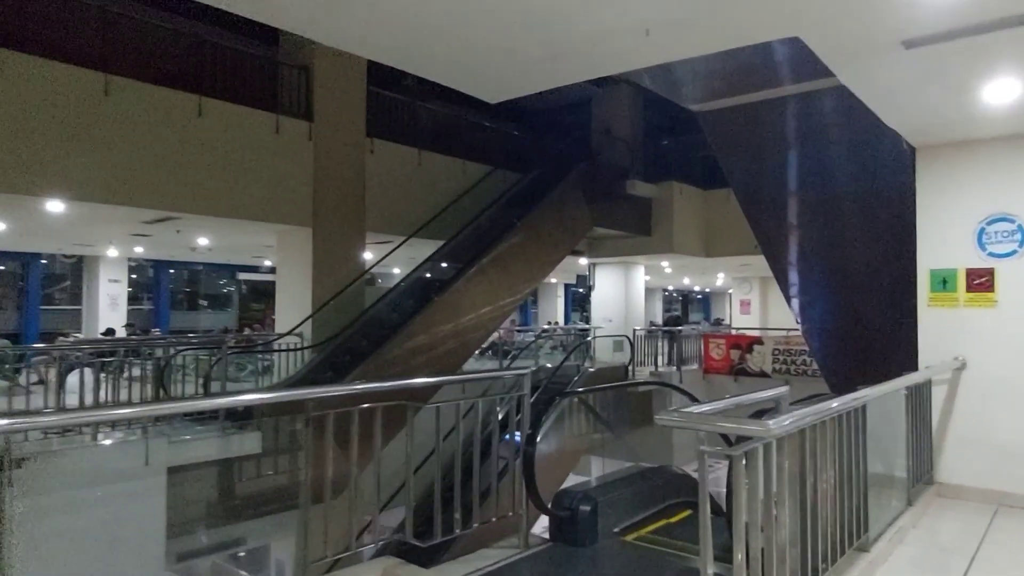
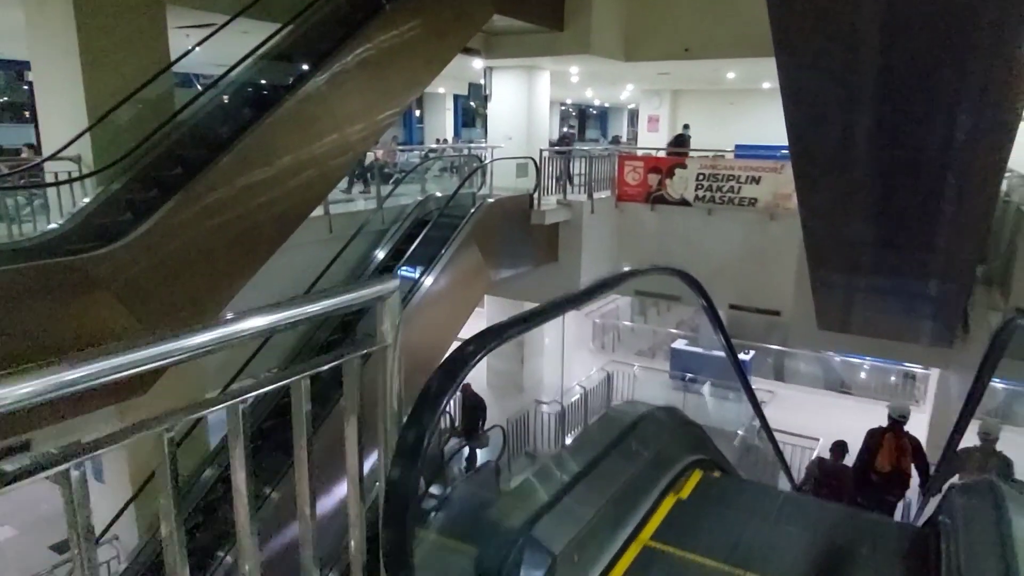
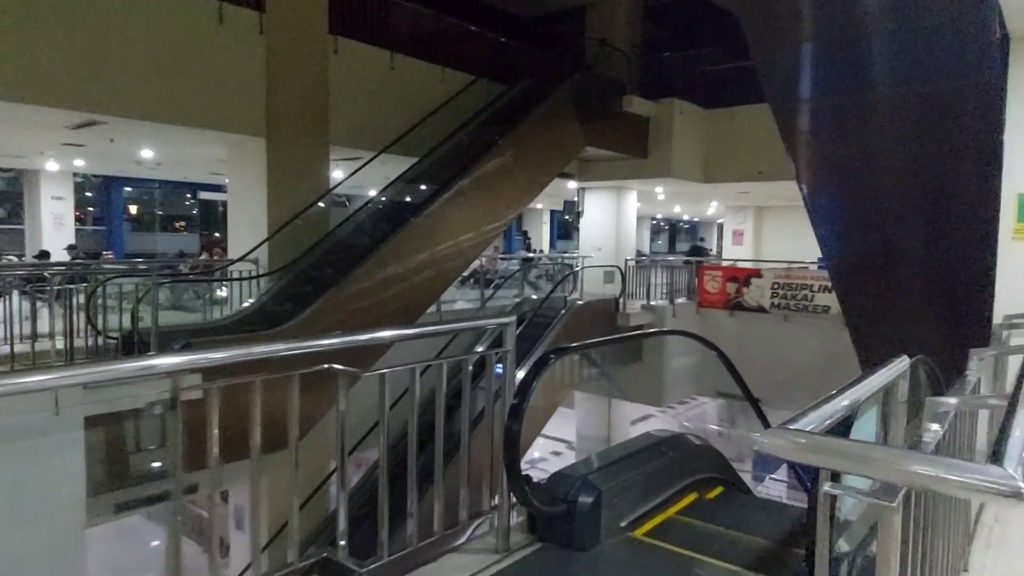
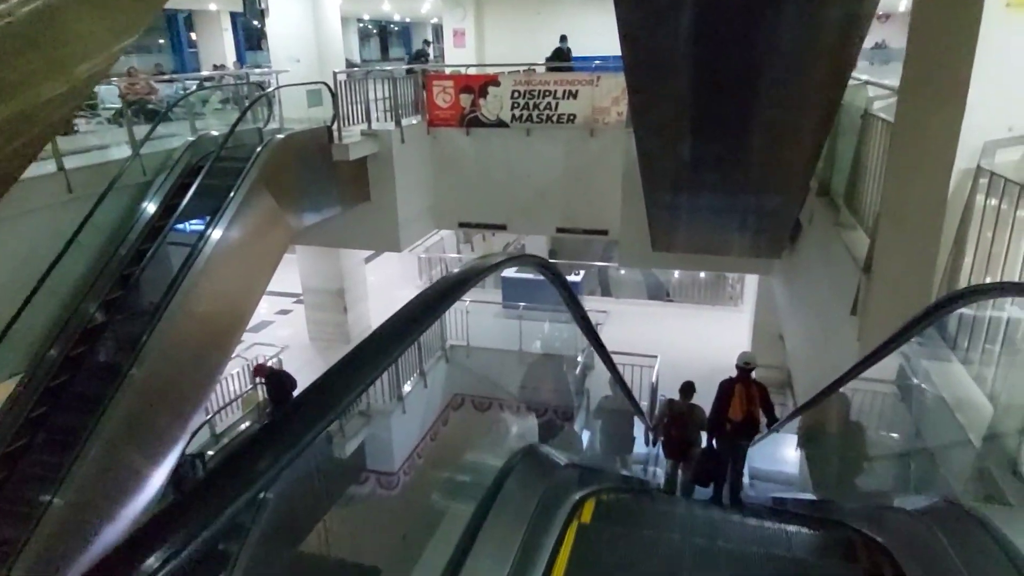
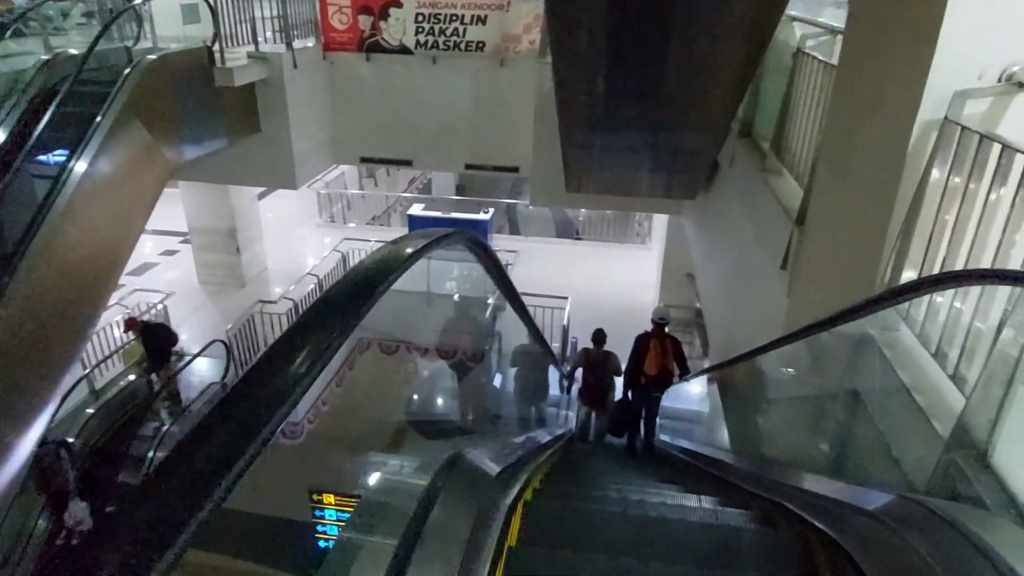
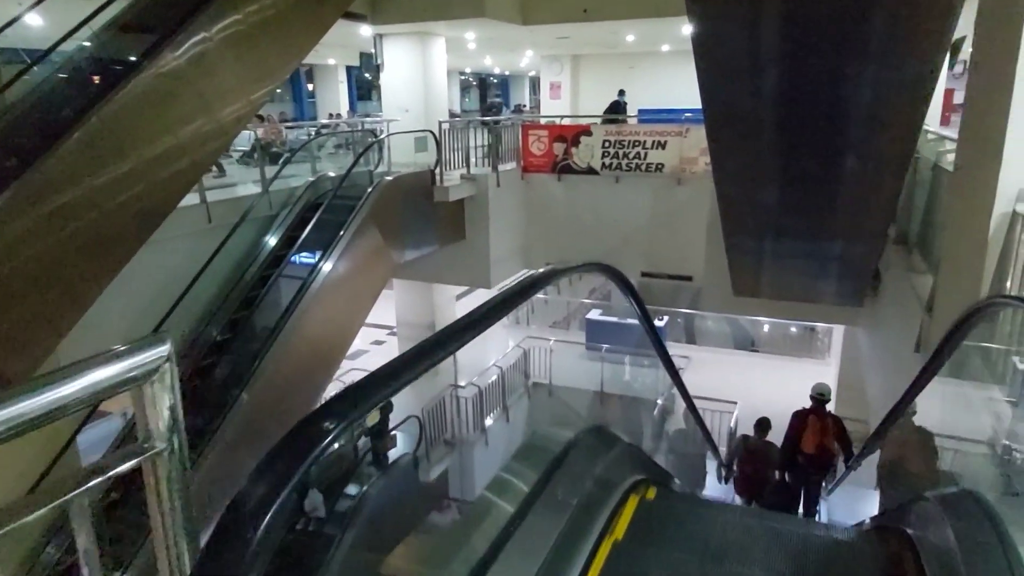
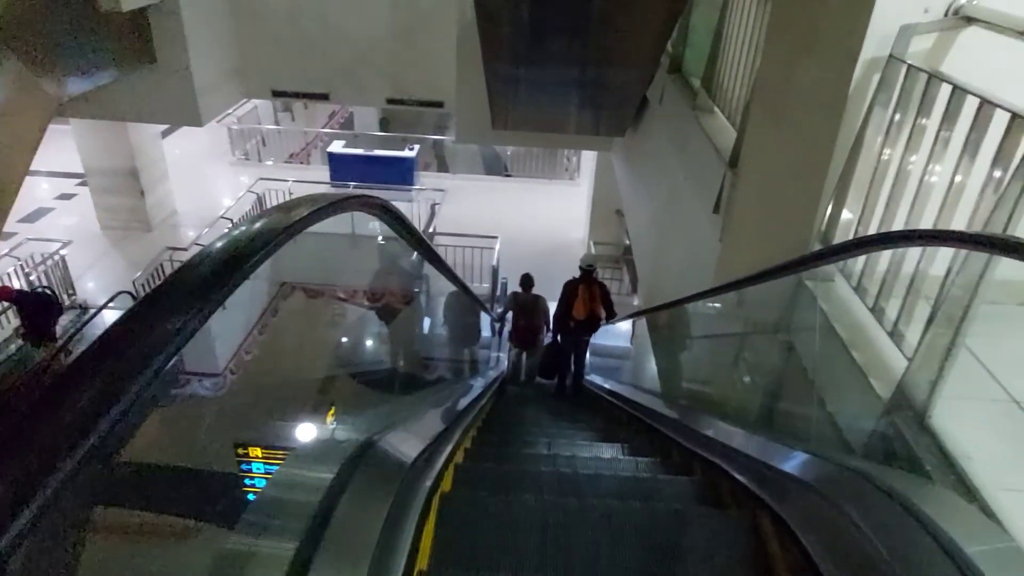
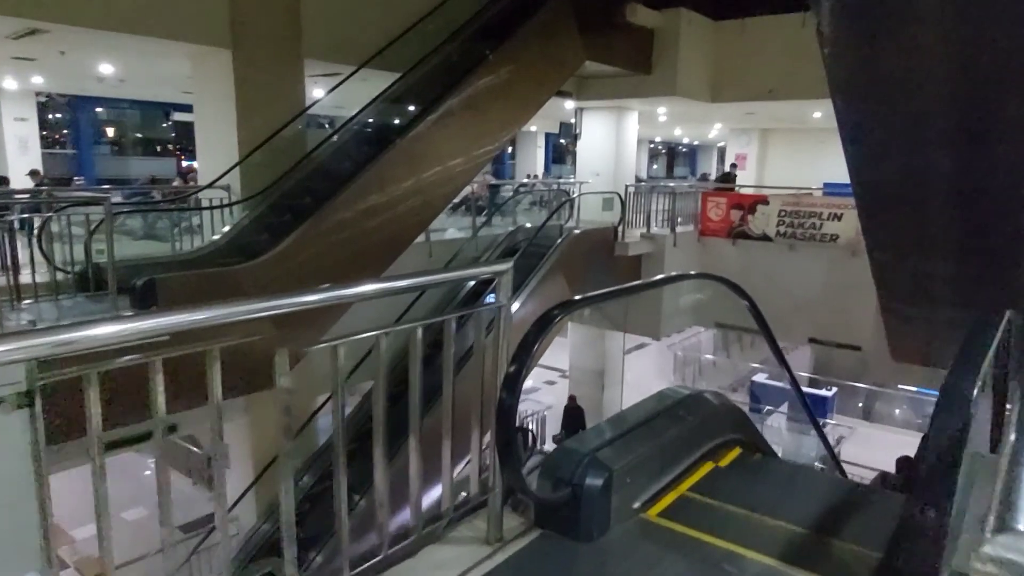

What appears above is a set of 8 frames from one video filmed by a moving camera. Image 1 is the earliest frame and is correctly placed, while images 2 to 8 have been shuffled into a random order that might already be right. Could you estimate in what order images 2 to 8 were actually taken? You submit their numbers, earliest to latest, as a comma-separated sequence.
3, 8, 2, 6, 4, 5, 7
